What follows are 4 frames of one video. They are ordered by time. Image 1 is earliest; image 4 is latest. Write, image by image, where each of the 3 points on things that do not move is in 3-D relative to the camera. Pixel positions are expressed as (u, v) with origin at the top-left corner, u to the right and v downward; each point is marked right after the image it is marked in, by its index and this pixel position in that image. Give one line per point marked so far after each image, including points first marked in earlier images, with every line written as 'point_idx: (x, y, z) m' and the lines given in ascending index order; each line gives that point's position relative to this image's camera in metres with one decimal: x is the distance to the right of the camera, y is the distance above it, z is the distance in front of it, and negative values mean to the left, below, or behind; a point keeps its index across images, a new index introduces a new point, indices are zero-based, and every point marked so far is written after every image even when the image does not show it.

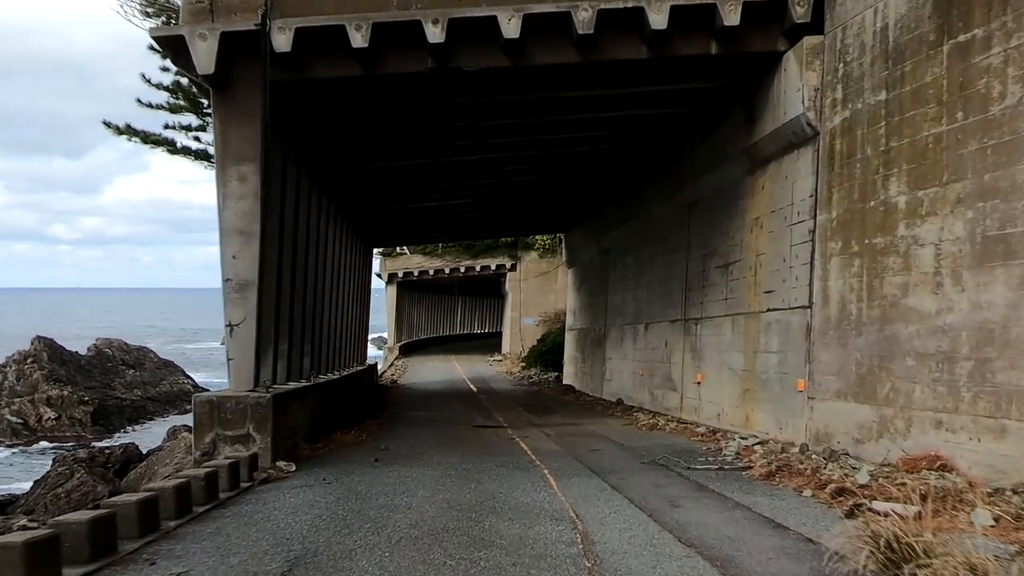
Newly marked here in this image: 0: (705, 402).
0: (+2.7, -1.6, +13.6) m
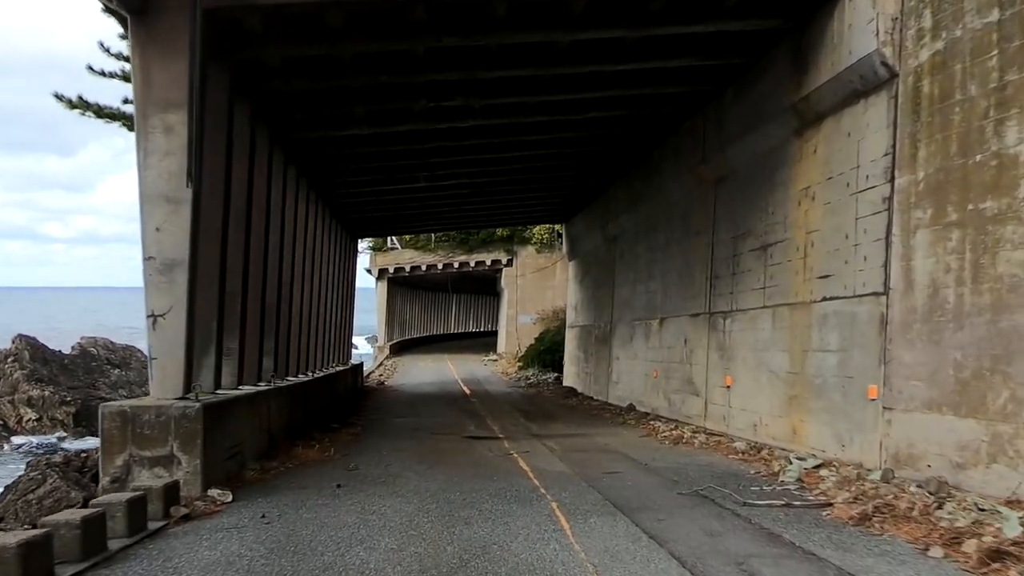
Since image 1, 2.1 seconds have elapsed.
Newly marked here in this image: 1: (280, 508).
0: (+2.7, -1.4, +11.5) m
1: (-1.7, -1.6, +7.1) m
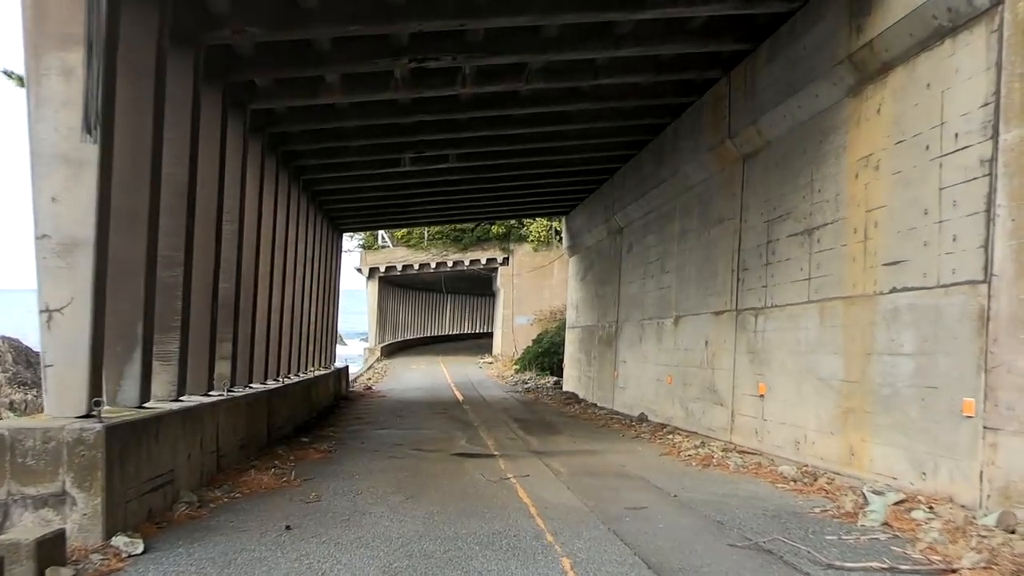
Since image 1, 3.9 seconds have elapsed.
0: (+2.6, -1.4, +9.8) m
1: (-1.7, -1.5, +5.4) m
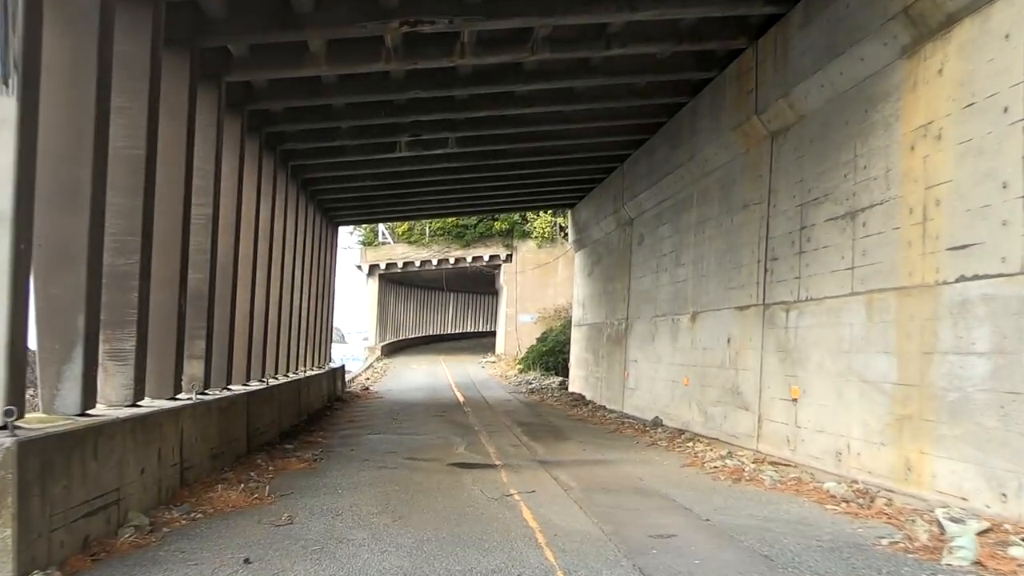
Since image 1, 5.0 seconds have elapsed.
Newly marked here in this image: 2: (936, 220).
0: (+2.7, -1.3, +8.7) m
1: (-1.7, -1.5, +4.3) m
2: (+3.0, +0.5, +6.8) m
